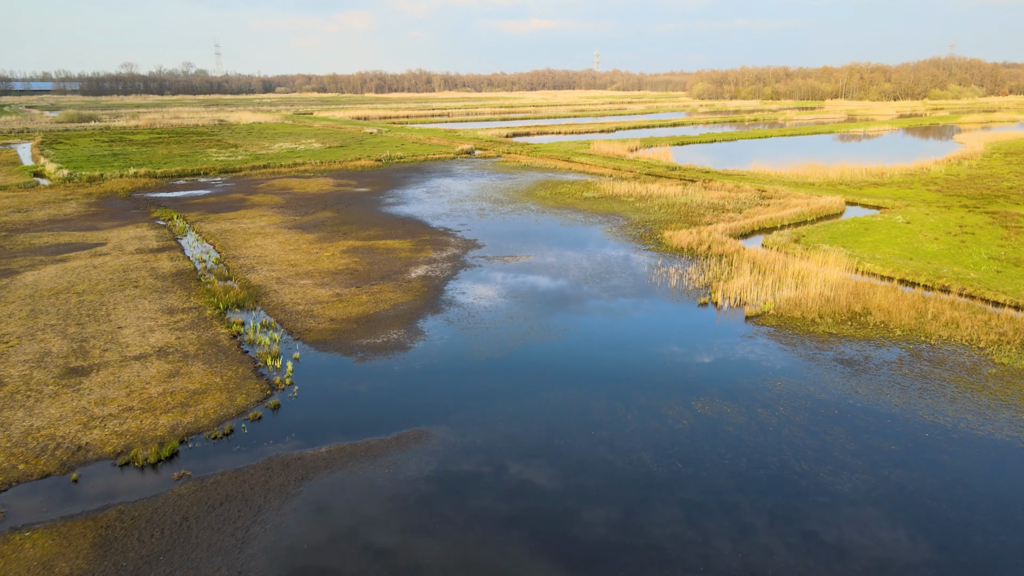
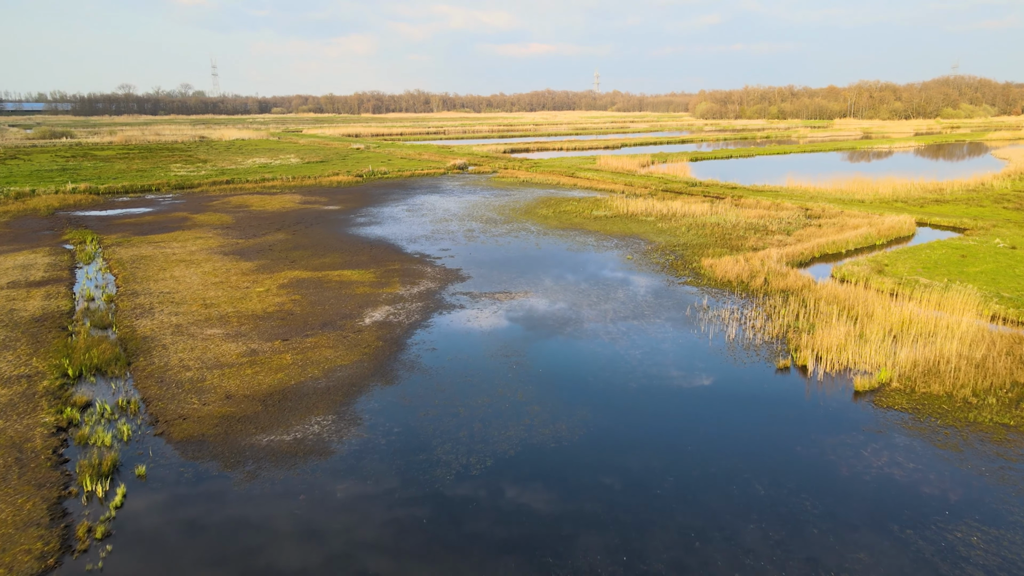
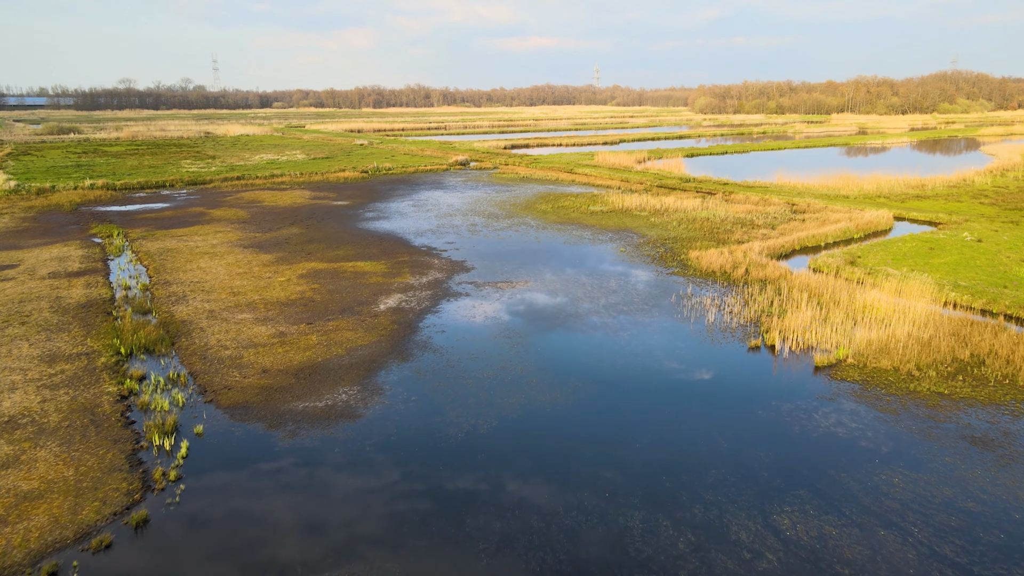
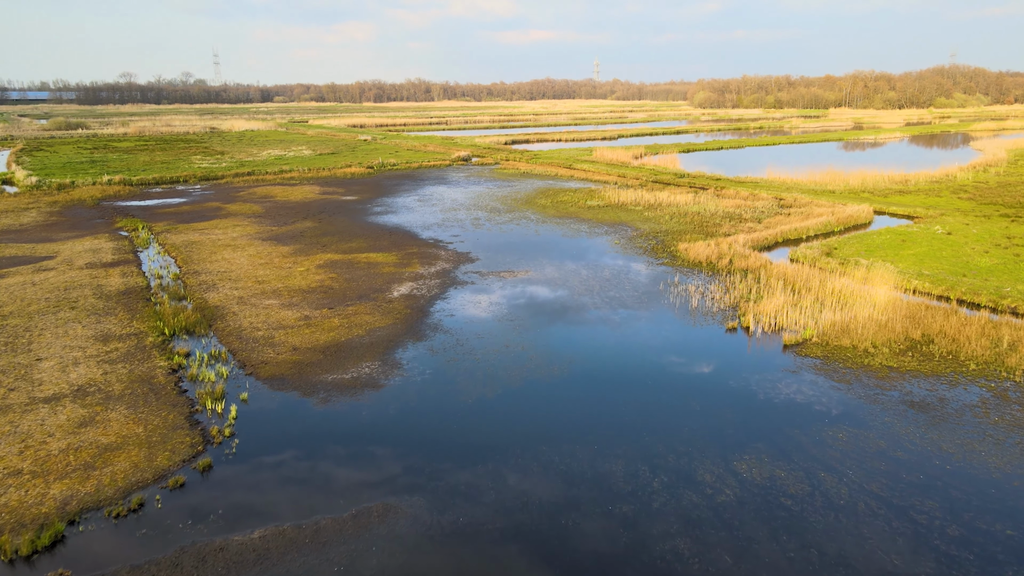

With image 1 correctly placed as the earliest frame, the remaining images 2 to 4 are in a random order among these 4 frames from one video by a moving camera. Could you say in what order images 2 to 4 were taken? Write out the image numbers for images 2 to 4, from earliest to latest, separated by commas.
4, 3, 2
